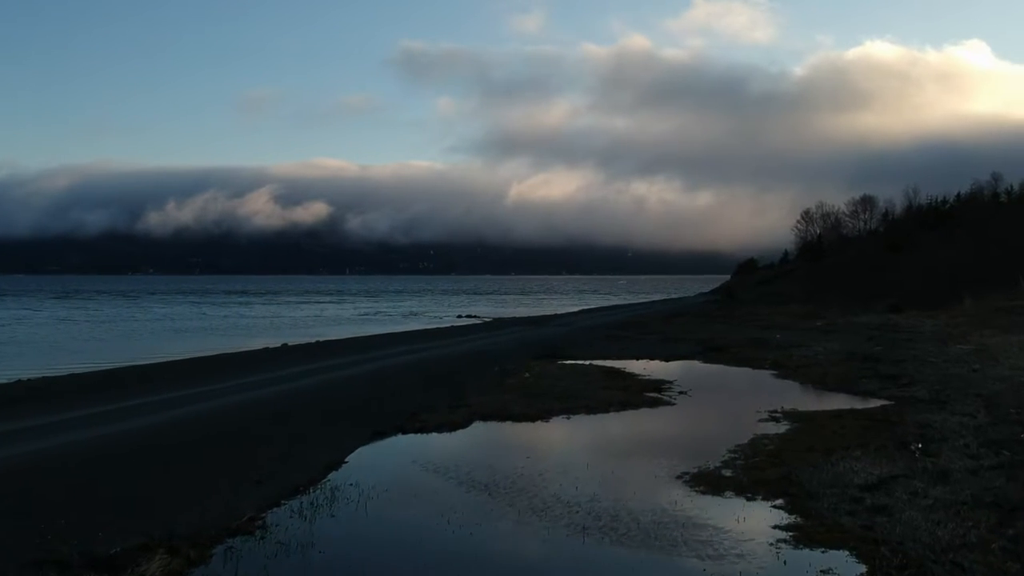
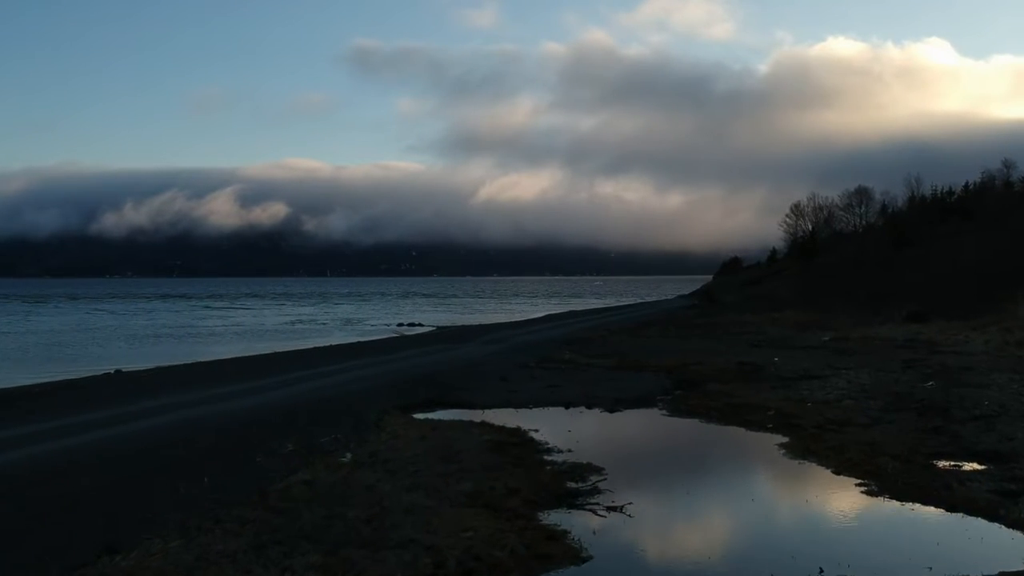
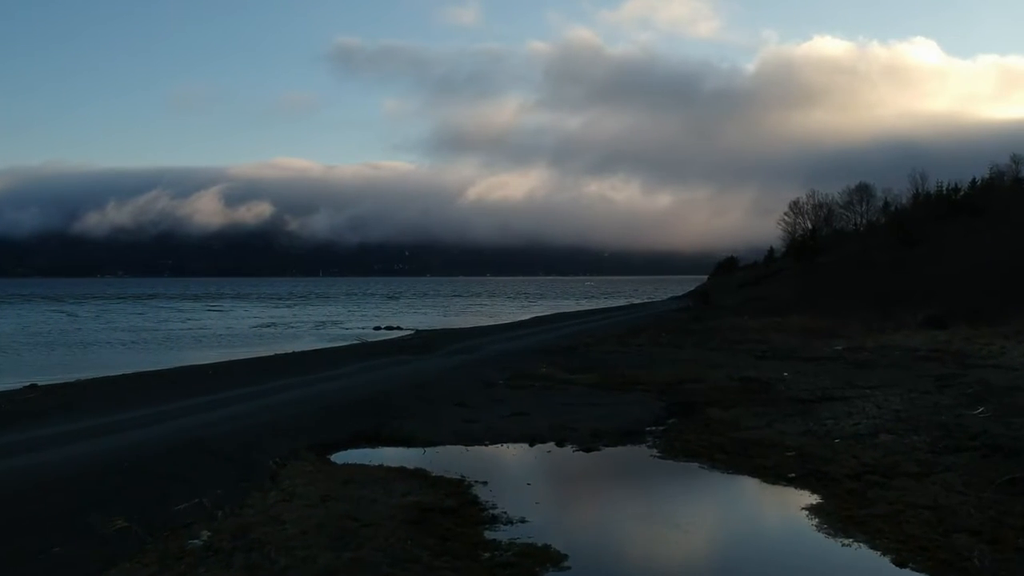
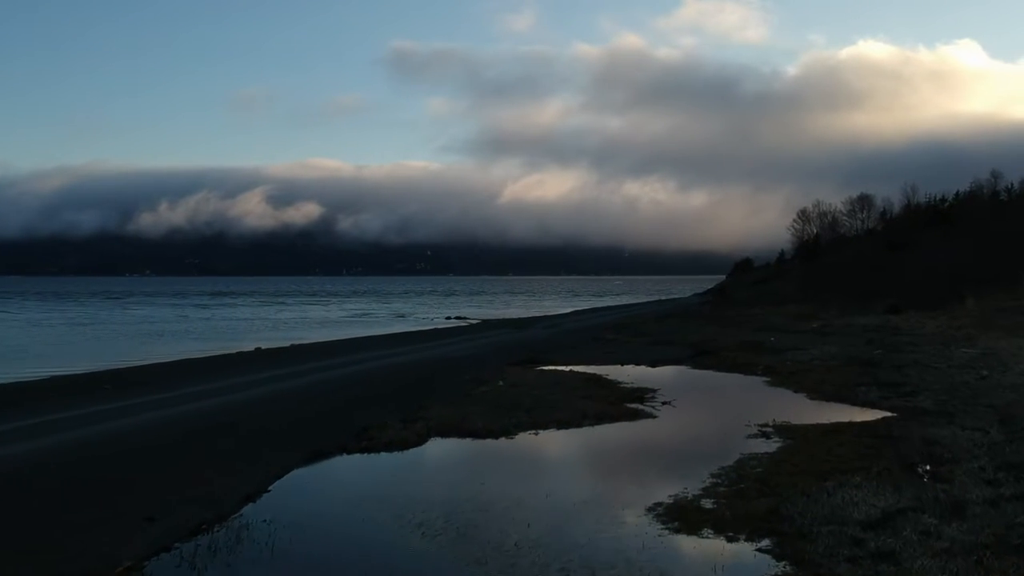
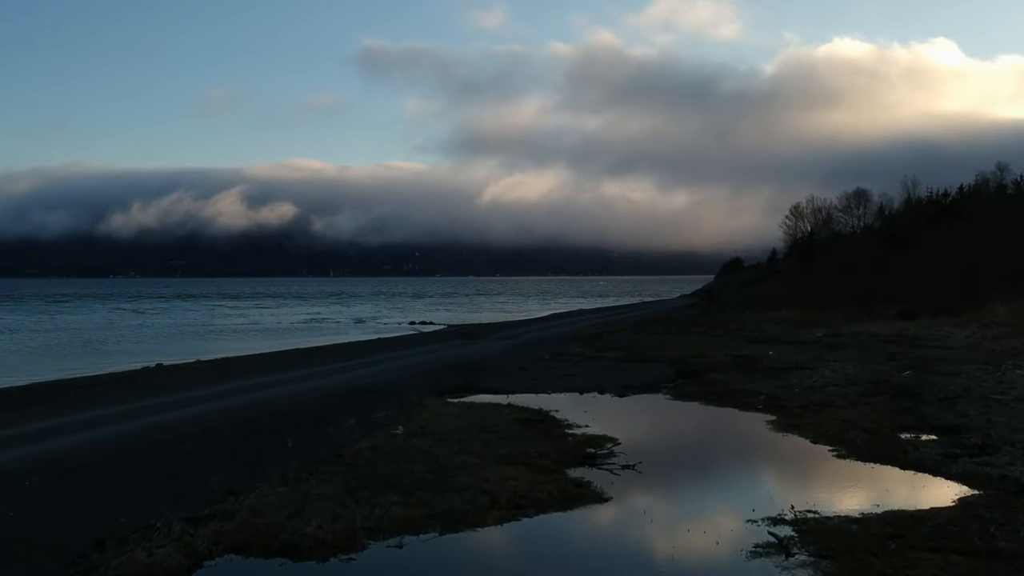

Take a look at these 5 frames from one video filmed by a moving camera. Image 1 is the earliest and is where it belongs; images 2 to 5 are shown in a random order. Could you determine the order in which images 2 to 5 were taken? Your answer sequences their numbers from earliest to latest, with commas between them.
4, 5, 2, 3
